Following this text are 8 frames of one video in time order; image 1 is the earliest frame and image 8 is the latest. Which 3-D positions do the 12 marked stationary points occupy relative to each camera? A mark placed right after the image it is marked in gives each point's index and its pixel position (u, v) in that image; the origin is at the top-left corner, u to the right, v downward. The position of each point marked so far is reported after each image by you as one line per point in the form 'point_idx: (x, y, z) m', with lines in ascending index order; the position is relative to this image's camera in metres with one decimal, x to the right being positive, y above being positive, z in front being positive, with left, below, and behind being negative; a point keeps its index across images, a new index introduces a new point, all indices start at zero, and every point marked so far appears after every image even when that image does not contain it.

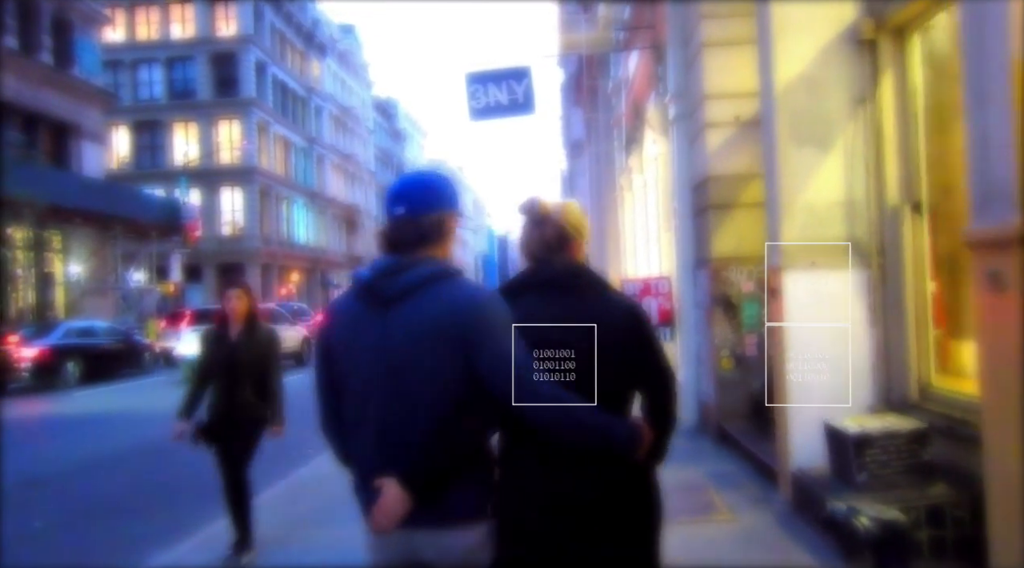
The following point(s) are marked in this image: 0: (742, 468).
0: (+1.5, -1.2, +5.9) m
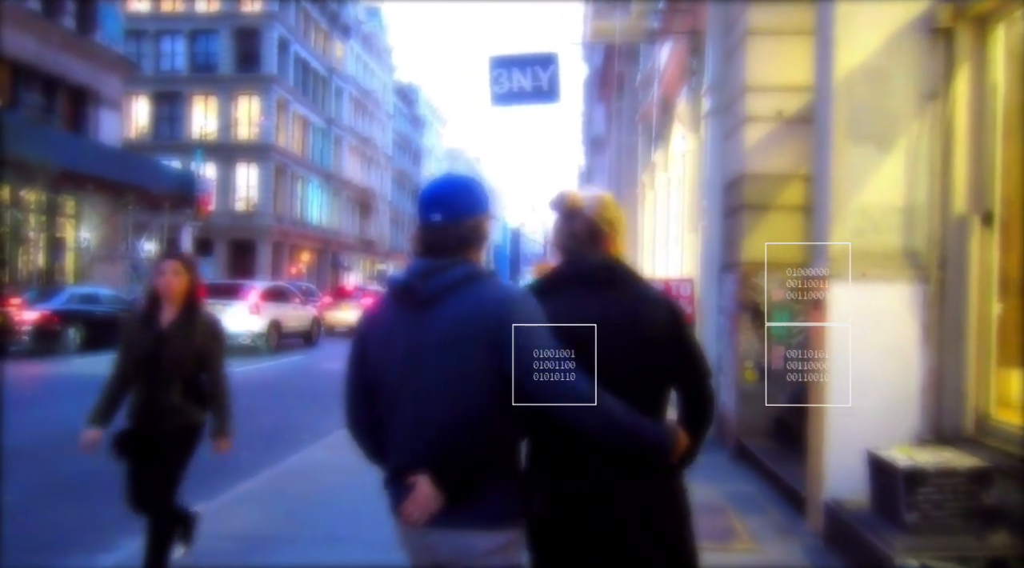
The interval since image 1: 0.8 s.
0: (+1.5, -1.3, +5.4) m
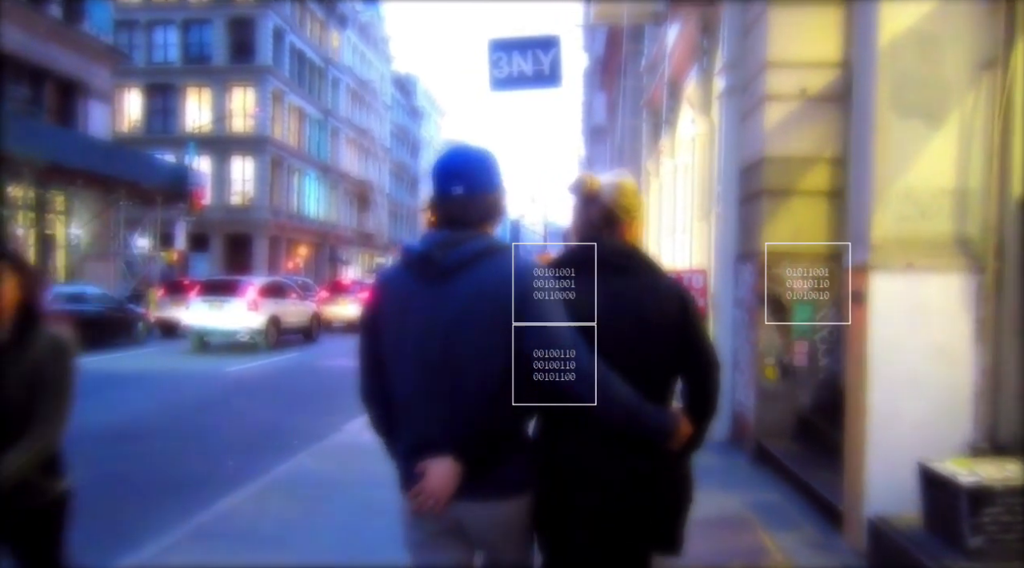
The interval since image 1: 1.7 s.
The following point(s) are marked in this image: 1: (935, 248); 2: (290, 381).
0: (+1.5, -1.2, +5.0) m
1: (+1.9, +0.2, +4.2) m
2: (-3.5, -1.5, +14.8) m
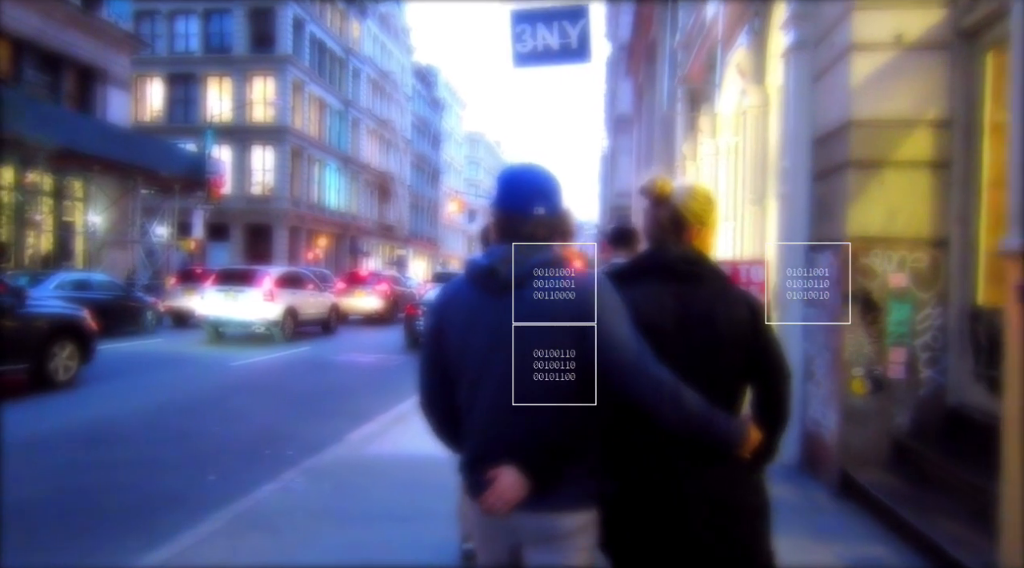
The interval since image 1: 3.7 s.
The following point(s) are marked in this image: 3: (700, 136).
0: (+1.7, -1.2, +4.0) m
1: (+2.1, +0.2, +3.1) m
2: (-3.1, -1.4, +13.9) m
3: (+2.5, +2.0, +11.8) m
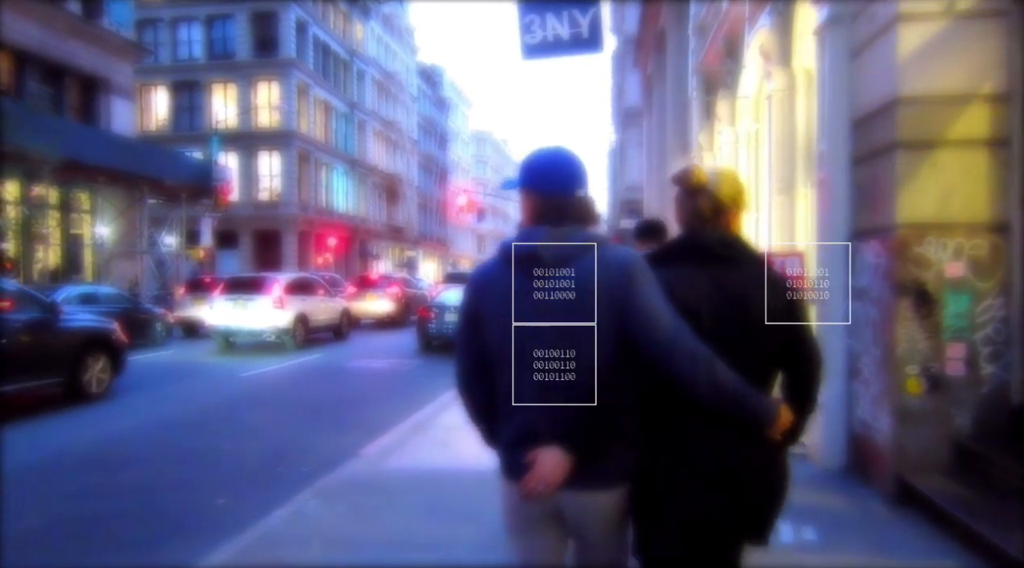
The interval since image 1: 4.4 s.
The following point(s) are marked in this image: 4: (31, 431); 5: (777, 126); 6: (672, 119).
0: (+1.8, -1.1, +3.6) m
1: (+2.2, +0.2, +2.8) m
2: (-2.9, -1.5, +13.6) m
3: (+2.6, +2.0, +11.4) m
4: (-5.2, -1.6, +9.6) m
5: (+2.2, +1.3, +7.5) m
6: (+3.0, +3.0, +16.7) m
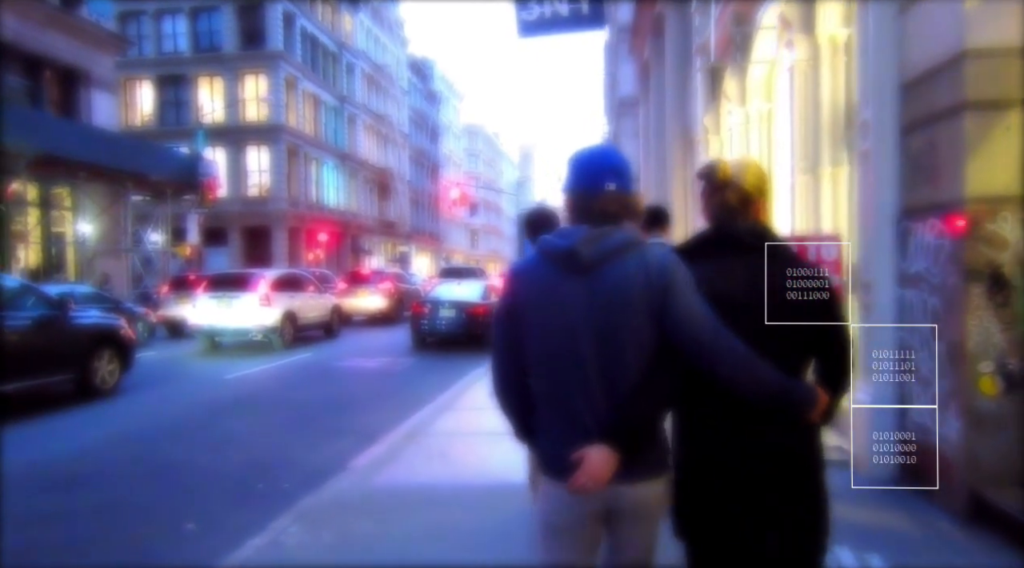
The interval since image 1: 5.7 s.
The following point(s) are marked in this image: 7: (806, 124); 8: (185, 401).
0: (+1.9, -1.1, +3.0) m
1: (+2.2, +0.3, +2.1) m
2: (-2.9, -1.4, +12.9) m
3: (+2.6, +2.2, +10.8) m
4: (-5.2, -1.5, +9.0) m
5: (+2.2, +1.4, +6.9) m
6: (+2.9, +3.2, +16.1) m
7: (+2.3, +1.2, +7.0) m
8: (-4.1, -1.5, +11.3) m
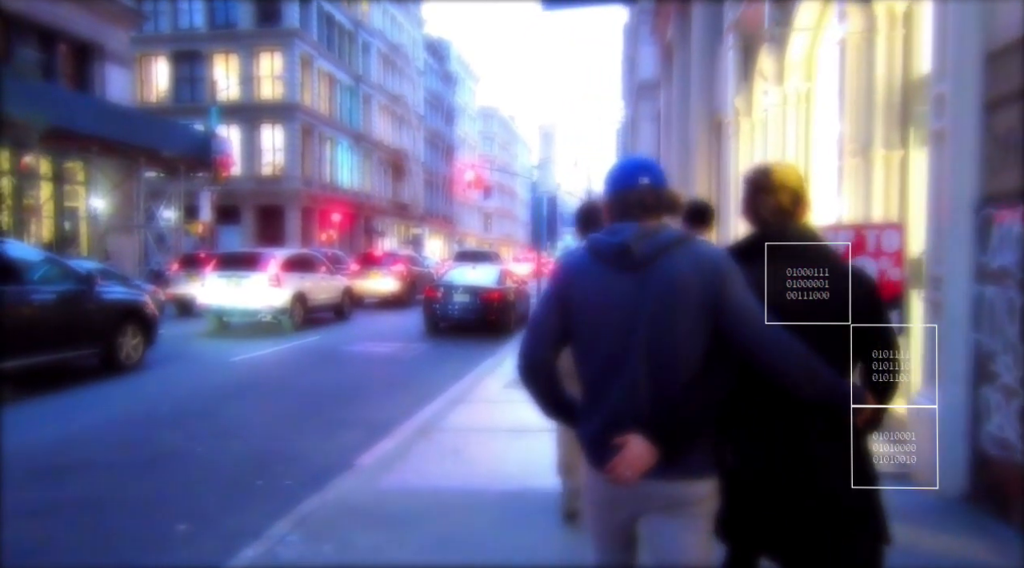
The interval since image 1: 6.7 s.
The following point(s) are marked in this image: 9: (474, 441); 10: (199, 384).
0: (+2.0, -1.1, +2.5) m
1: (+2.3, +0.3, +1.6) m
2: (-2.7, -1.1, +12.5) m
3: (+2.8, +2.3, +10.2) m
4: (-5.0, -1.3, +8.6) m
5: (+2.4, +1.5, +6.4) m
6: (+3.2, +3.4, +15.5) m
7: (+2.5, +1.3, +6.4) m
8: (-3.9, -1.2, +10.9) m
9: (-0.3, -1.2, +6.9) m
10: (-3.8, -1.2, +10.9) m
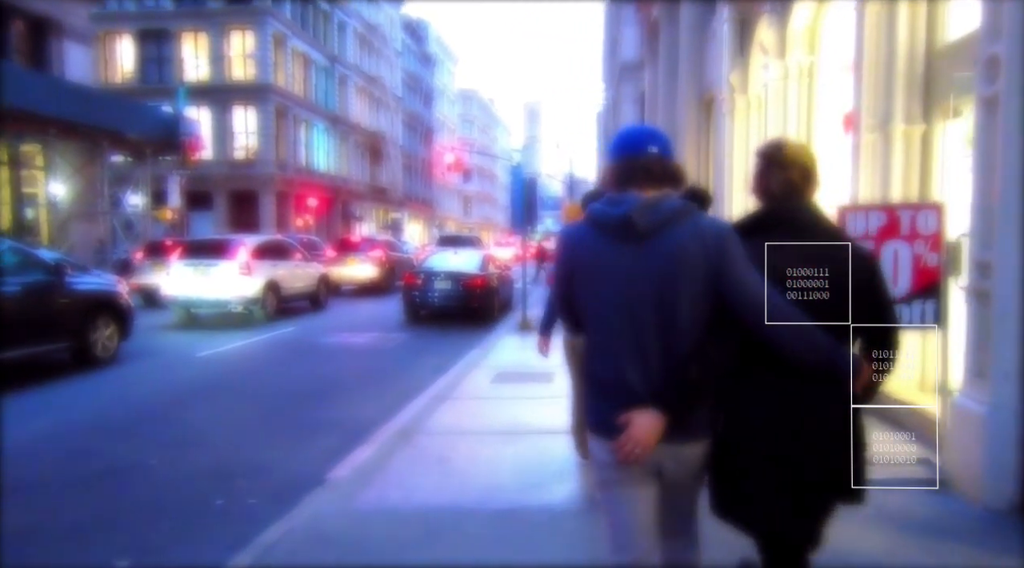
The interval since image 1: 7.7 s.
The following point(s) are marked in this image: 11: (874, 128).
0: (+2.0, -1.1, +2.0) m
1: (+2.4, +0.3, +1.1) m
2: (-2.9, -1.0, +11.9) m
3: (+2.7, +2.4, +9.6) m
4: (-5.1, -1.2, +7.9) m
5: (+2.4, +1.6, +5.8) m
6: (+2.9, +3.6, +14.9) m
7: (+2.4, +1.4, +5.9) m
8: (-4.1, -1.1, +10.2) m
9: (-0.4, -1.1, +6.3) m
10: (-4.0, -1.1, +10.2) m
11: (+2.4, +1.0, +5.9) m
